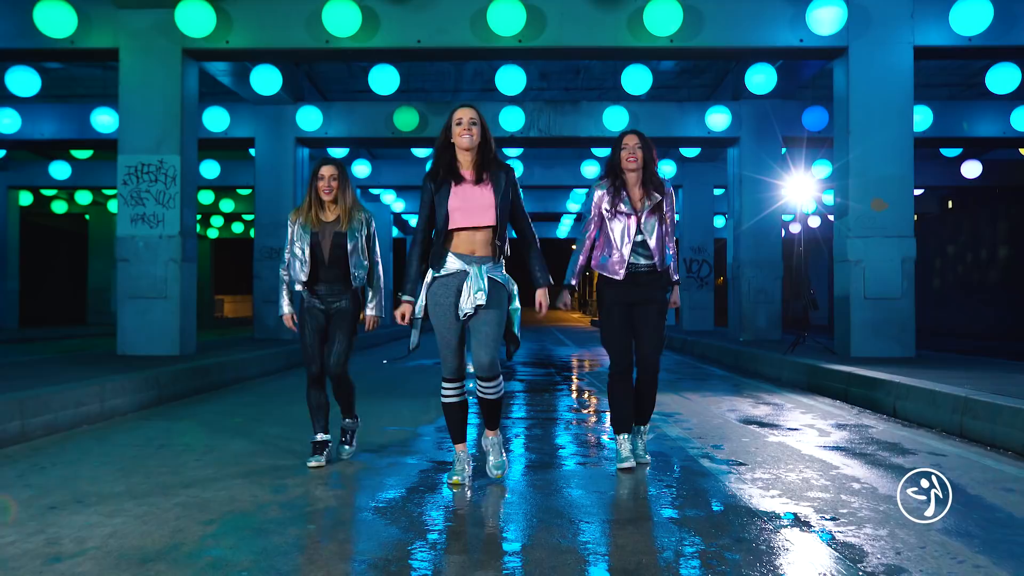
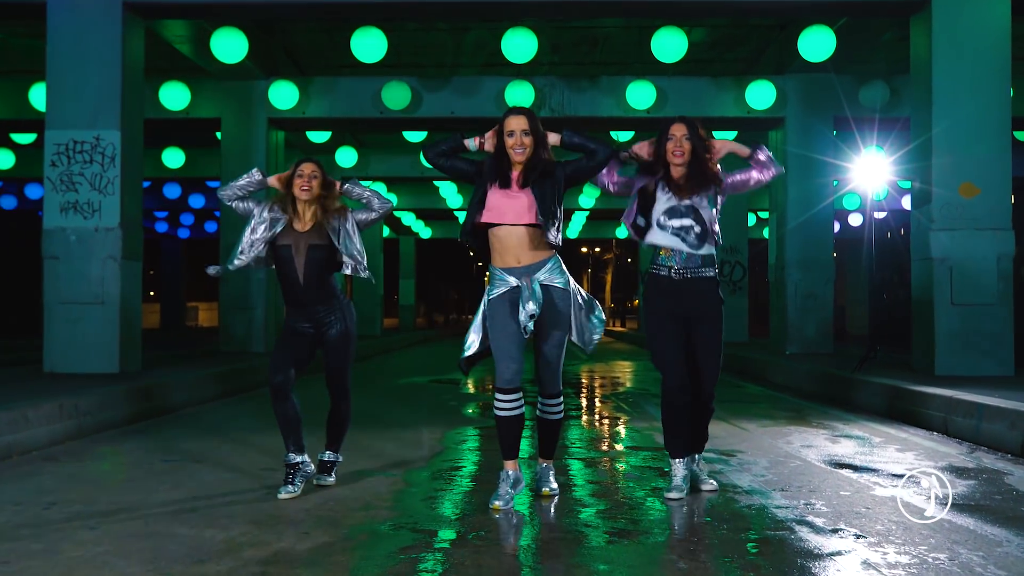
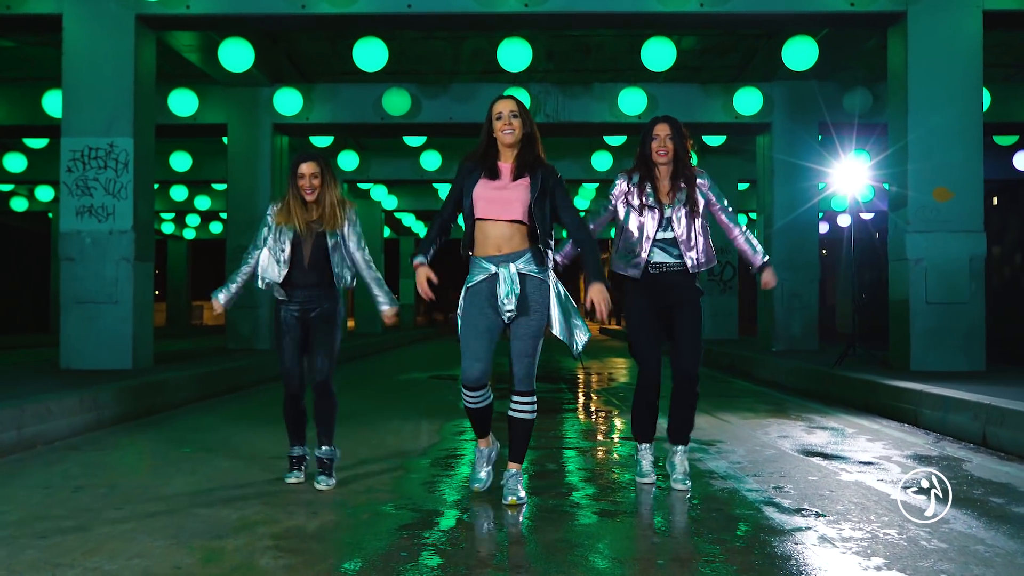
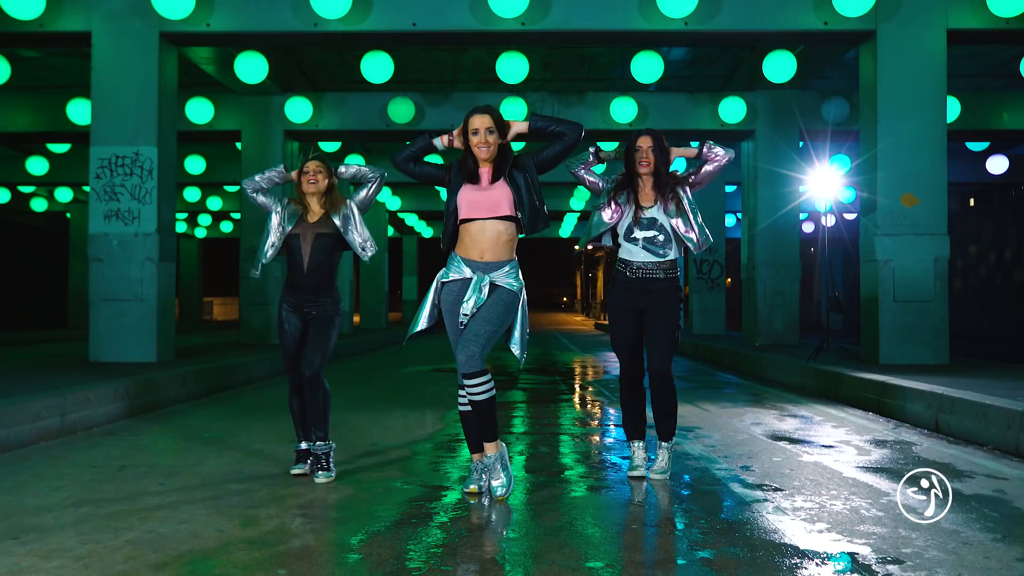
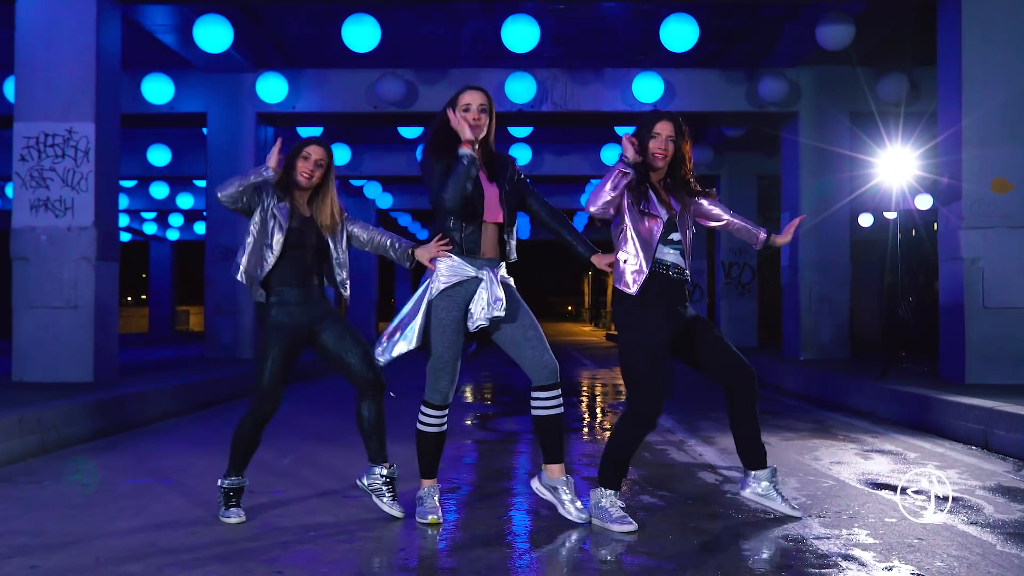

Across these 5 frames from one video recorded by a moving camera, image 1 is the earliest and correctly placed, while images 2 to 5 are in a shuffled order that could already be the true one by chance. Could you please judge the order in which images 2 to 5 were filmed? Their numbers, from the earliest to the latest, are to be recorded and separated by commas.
4, 3, 2, 5
